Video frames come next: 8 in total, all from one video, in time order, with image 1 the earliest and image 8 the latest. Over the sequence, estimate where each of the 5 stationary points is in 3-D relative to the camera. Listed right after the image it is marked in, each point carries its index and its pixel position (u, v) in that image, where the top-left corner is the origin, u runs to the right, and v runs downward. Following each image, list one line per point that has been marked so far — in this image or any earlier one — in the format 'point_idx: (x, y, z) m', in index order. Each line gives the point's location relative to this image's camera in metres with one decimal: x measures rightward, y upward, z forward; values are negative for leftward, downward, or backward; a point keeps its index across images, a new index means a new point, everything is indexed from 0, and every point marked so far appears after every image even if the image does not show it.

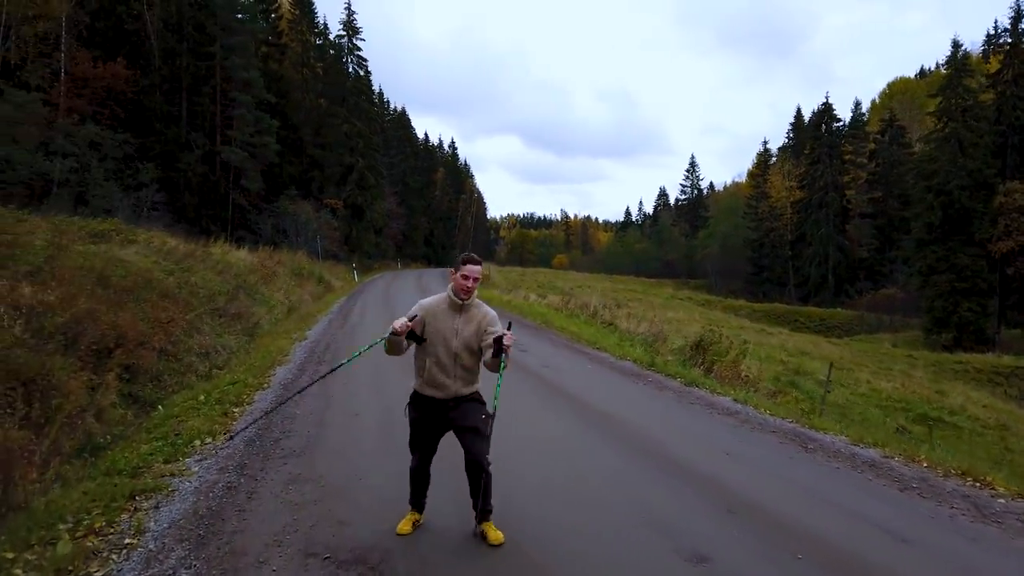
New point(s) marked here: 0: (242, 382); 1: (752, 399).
0: (-4.4, -1.5, +11.3) m
1: (+4.0, -1.8, +11.4) m
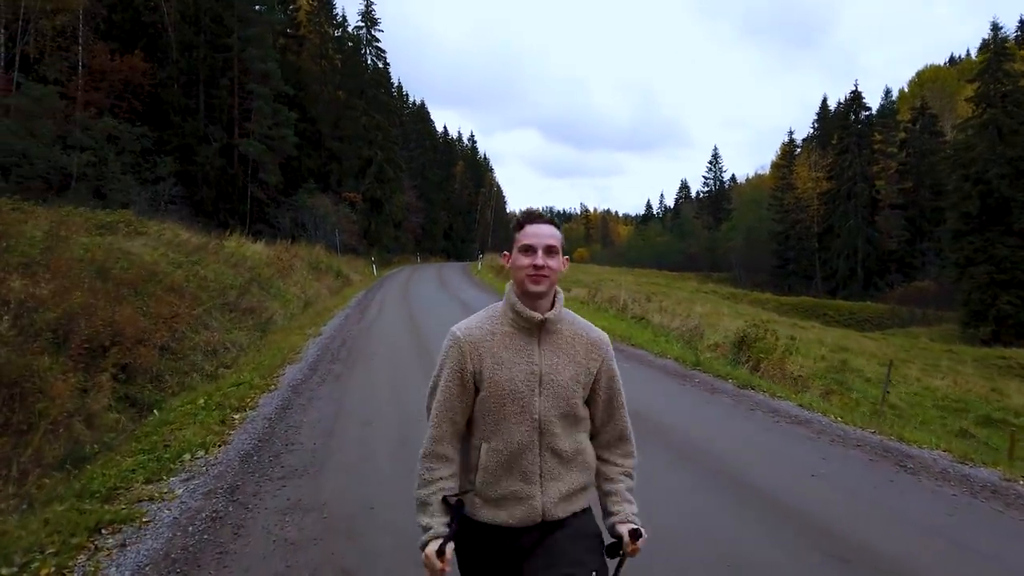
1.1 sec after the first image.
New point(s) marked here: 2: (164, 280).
0: (-3.9, -1.4, +10.3) m
1: (+4.5, -1.7, +10.3) m
2: (-7.4, +0.2, +14.8) m
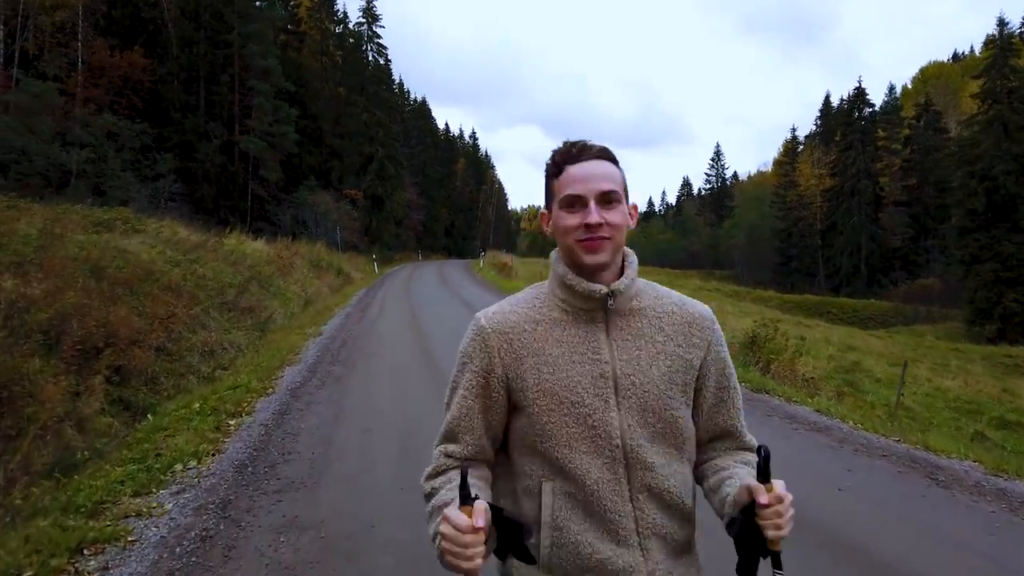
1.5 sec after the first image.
0: (-3.9, -1.4, +10.0) m
1: (+4.5, -1.7, +9.9) m
2: (-7.3, +0.2, +14.5) m
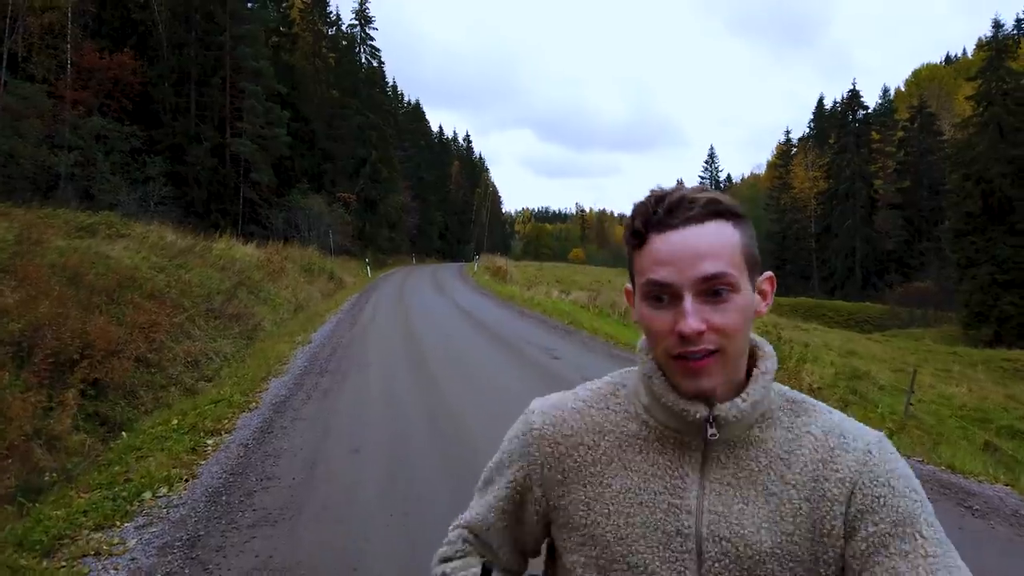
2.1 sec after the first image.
0: (-3.9, -1.5, +9.5) m
1: (+4.5, -1.8, +9.5) m
2: (-7.4, 0.0, +14.0) m
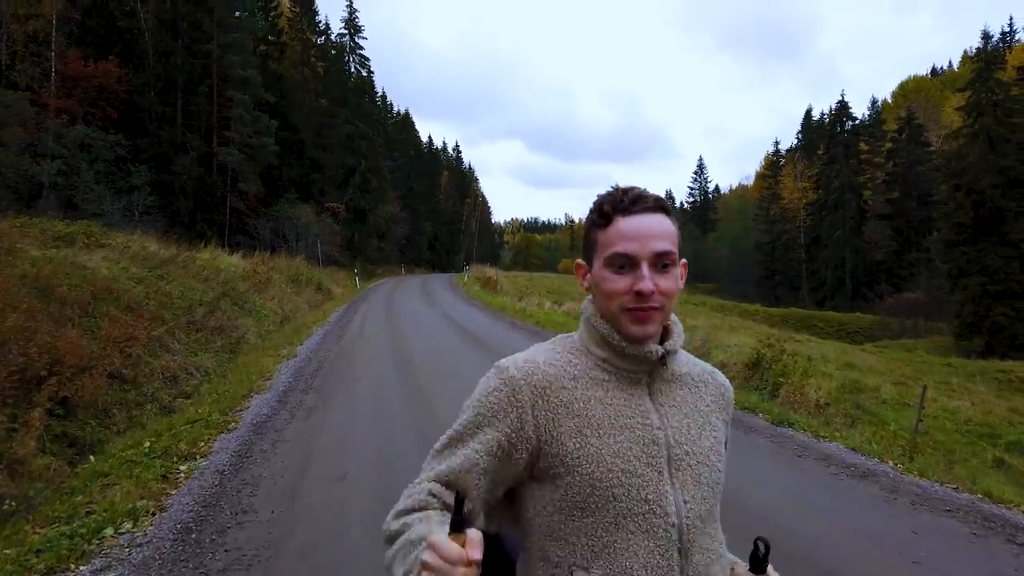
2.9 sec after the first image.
0: (-4.0, -1.7, +9.0) m
1: (+4.4, -1.9, +9.1) m
2: (-7.5, -0.2, +13.4) m
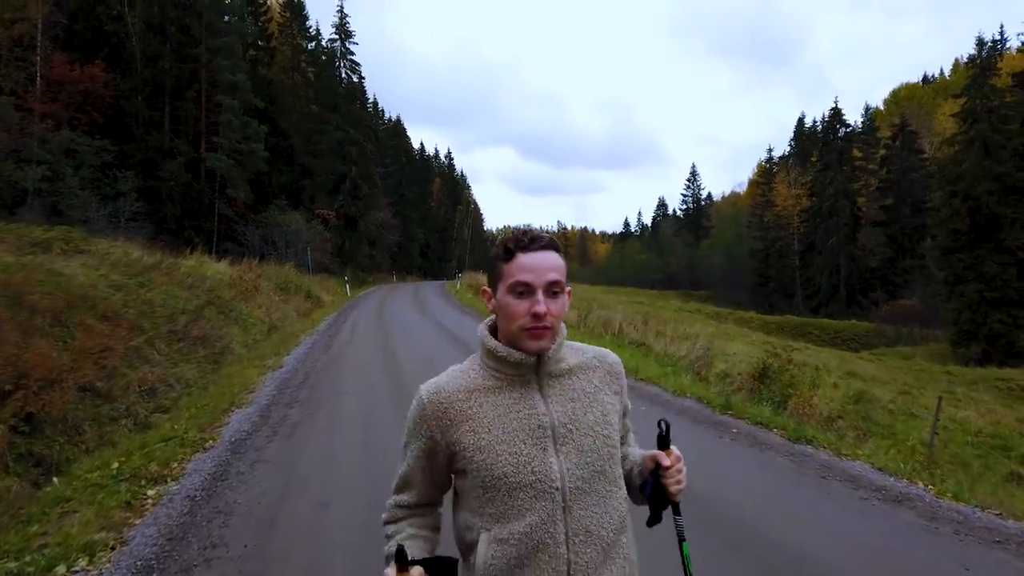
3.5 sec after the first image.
0: (-4.0, -1.8, +8.4) m
1: (+4.4, -2.0, +8.6) m
2: (-7.6, -0.3, +12.8) m
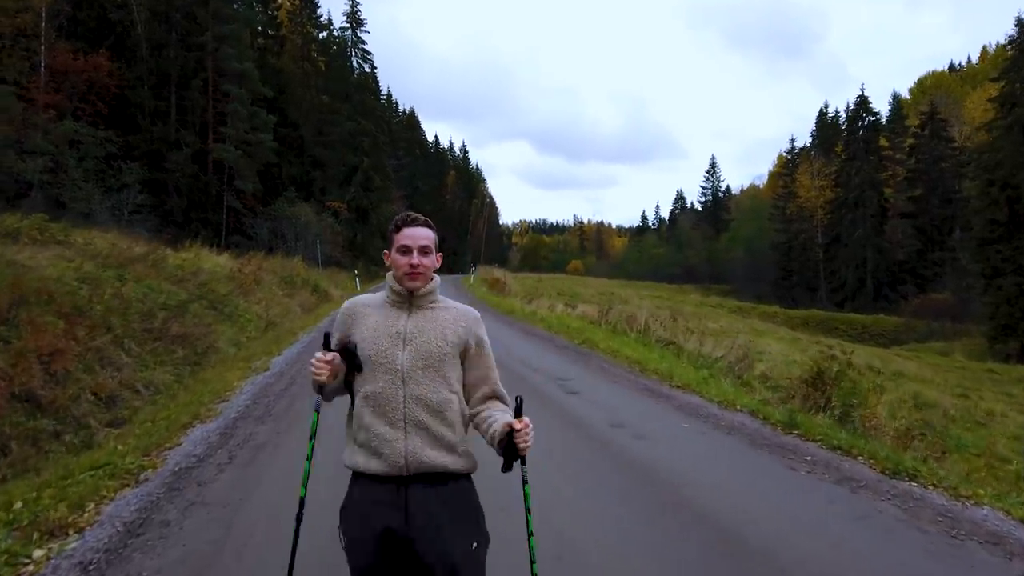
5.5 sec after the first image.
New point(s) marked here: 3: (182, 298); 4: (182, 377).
0: (-3.8, -1.7, +6.8) m
1: (+4.5, -1.9, +6.8) m
2: (-7.4, -0.2, +11.2) m
3: (-7.8, -0.2, +16.2) m
4: (-5.7, -1.5, +12.1) m
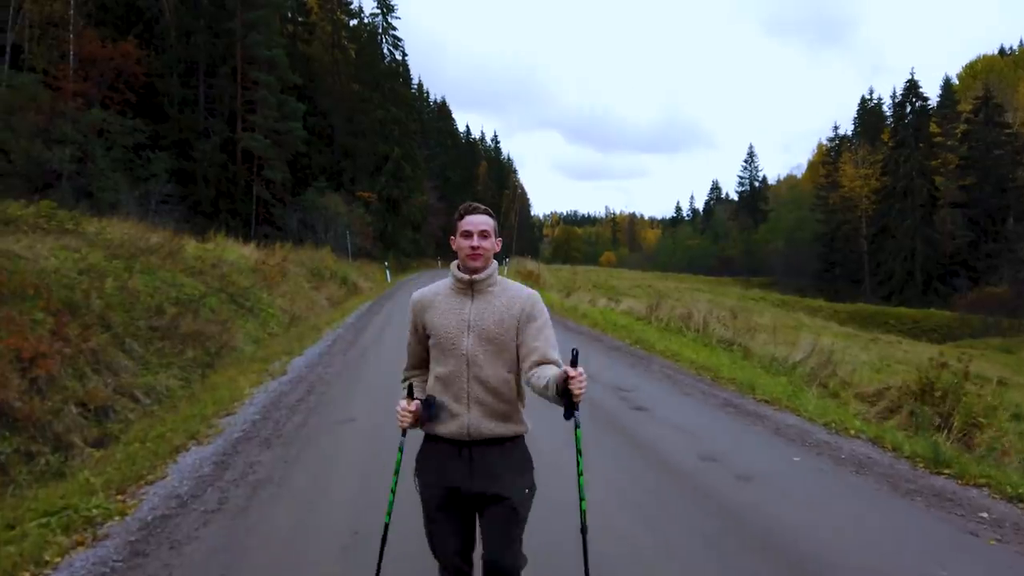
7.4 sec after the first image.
0: (-3.3, -1.7, +5.4) m
1: (+5.1, -1.9, +5.0) m
2: (-6.7, -0.1, +10.0) m
3: (-6.9, -0.1, +15.0) m
4: (-5.0, -1.4, +10.7) m
